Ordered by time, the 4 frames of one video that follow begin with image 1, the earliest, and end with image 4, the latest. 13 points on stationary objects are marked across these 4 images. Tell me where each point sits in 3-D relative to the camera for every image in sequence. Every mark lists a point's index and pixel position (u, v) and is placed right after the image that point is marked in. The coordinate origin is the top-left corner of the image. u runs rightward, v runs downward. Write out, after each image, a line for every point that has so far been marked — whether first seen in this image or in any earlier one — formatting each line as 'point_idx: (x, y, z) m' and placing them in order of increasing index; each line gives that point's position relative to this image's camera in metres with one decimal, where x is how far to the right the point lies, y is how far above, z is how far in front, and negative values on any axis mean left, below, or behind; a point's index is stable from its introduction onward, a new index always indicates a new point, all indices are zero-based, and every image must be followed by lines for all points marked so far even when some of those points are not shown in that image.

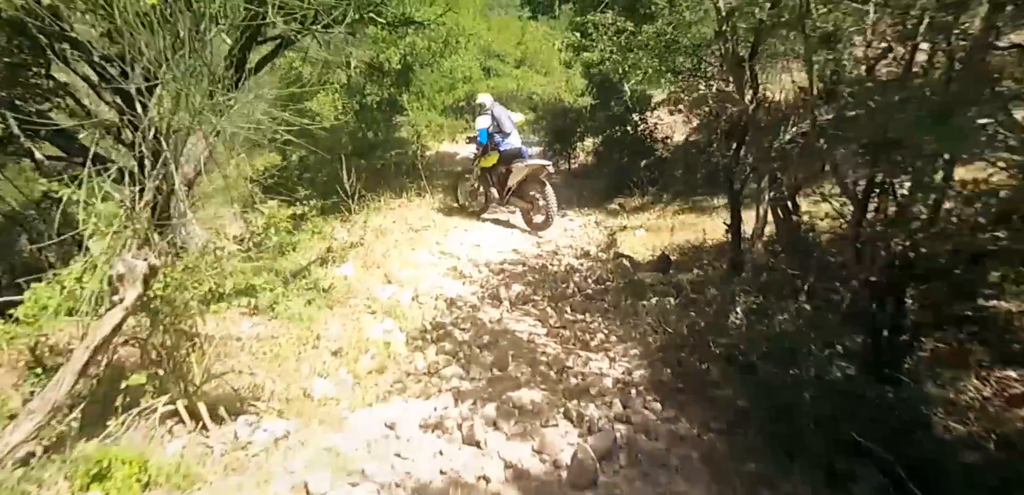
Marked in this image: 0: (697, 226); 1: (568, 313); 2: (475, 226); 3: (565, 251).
0: (+2.5, +0.3, +7.3) m
1: (+0.5, -0.5, +4.5) m
2: (-0.5, +0.3, +7.6) m
3: (+0.6, 0.0, +6.7) m
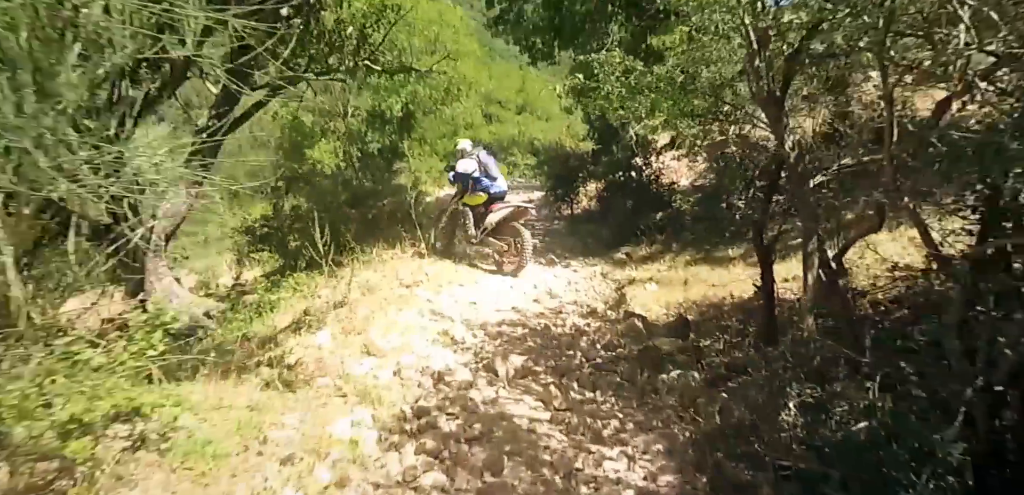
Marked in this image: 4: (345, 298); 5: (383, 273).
0: (+2.5, -0.4, +6.7) m
1: (+0.4, -1.0, +3.8) m
2: (-0.5, -0.4, +7.1) m
3: (+0.6, -0.7, +6.1) m
4: (-1.8, -0.6, +5.9) m
5: (-1.7, -0.4, +7.0) m
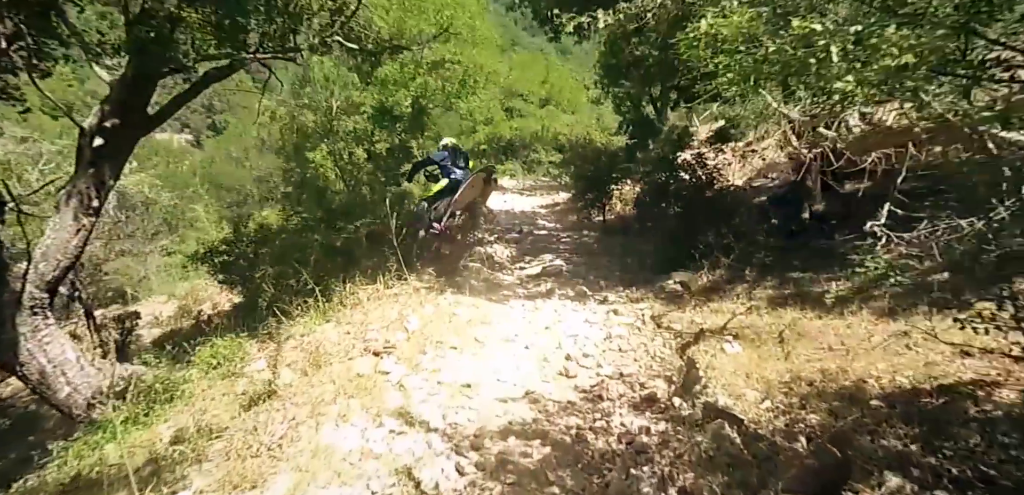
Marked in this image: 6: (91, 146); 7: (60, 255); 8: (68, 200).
0: (+2.6, -0.7, +4.6) m
1: (+0.5, -1.4, +1.8) m
2: (-0.4, -0.8, +5.0) m
3: (+0.7, -1.1, +4.0) m
4: (-1.7, -1.0, +3.9) m
5: (-1.5, -0.8, +5.1) m
6: (-4.1, +1.0, +5.4) m
7: (-4.1, -0.1, +5.0) m
8: (-4.3, +0.4, +5.3) m
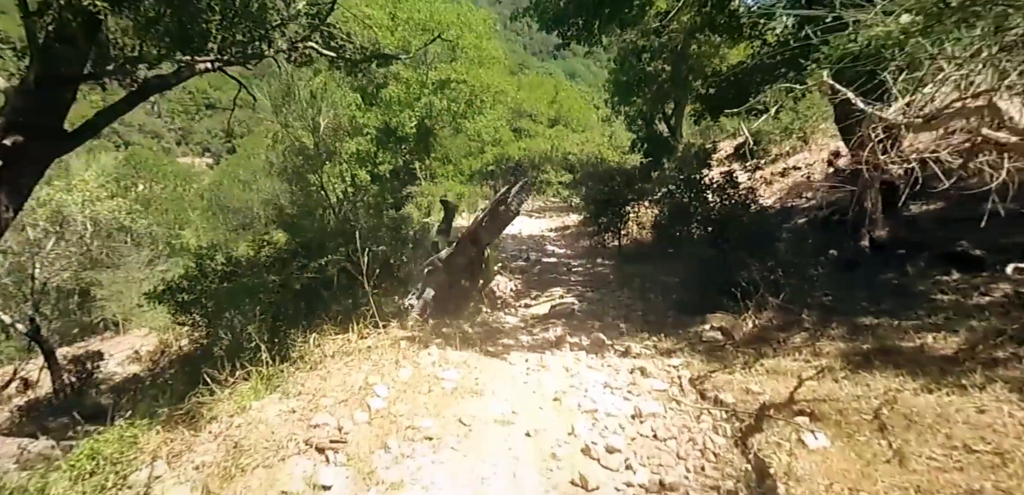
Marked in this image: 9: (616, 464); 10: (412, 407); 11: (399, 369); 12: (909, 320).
0: (+2.6, -1.0, +3.2) m
1: (+0.4, -1.6, +0.4) m
2: (-0.4, -1.2, +3.7) m
3: (+0.7, -1.4, +2.7) m
4: (-1.7, -1.3, +2.7) m
5: (-1.6, -1.1, +3.8) m
6: (-4.1, +0.6, +4.3) m
7: (-4.1, -0.5, +3.9) m
8: (-4.3, +0.1, +4.2) m
9: (+0.6, -1.3, +3.3) m
10: (-0.7, -1.1, +3.9) m
11: (-1.0, -1.0, +4.7) m
12: (+3.6, -0.7, +5.0) m
